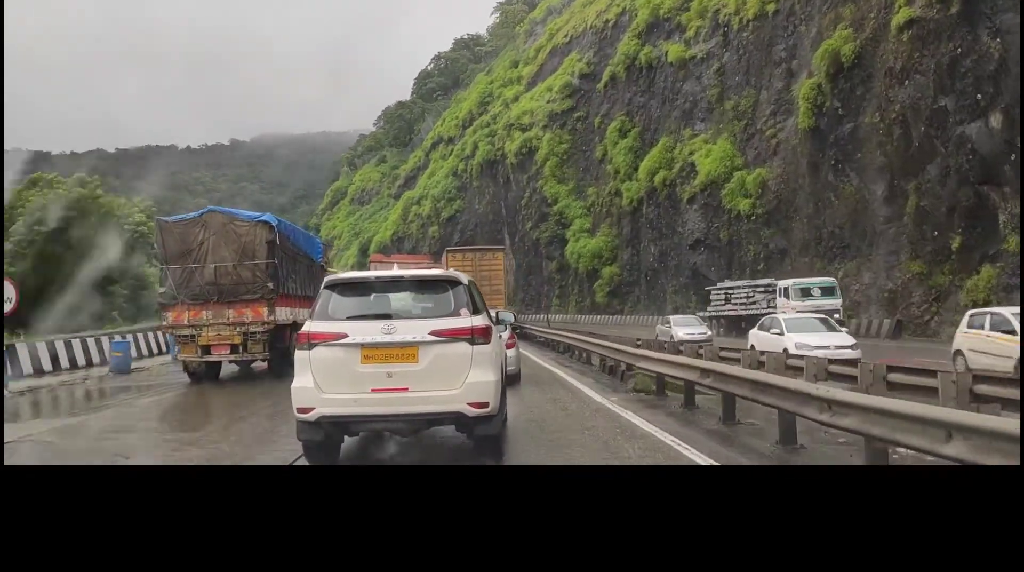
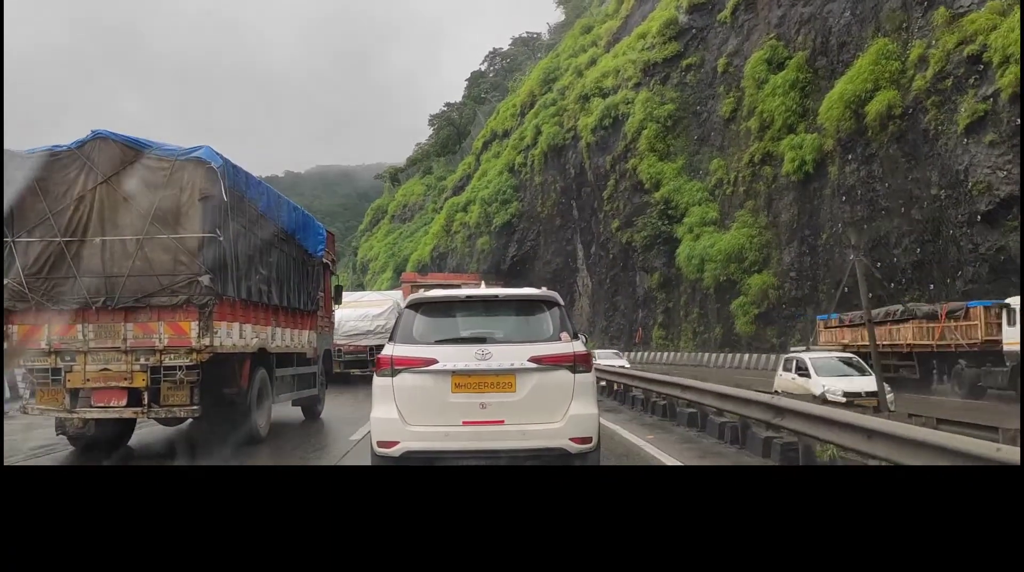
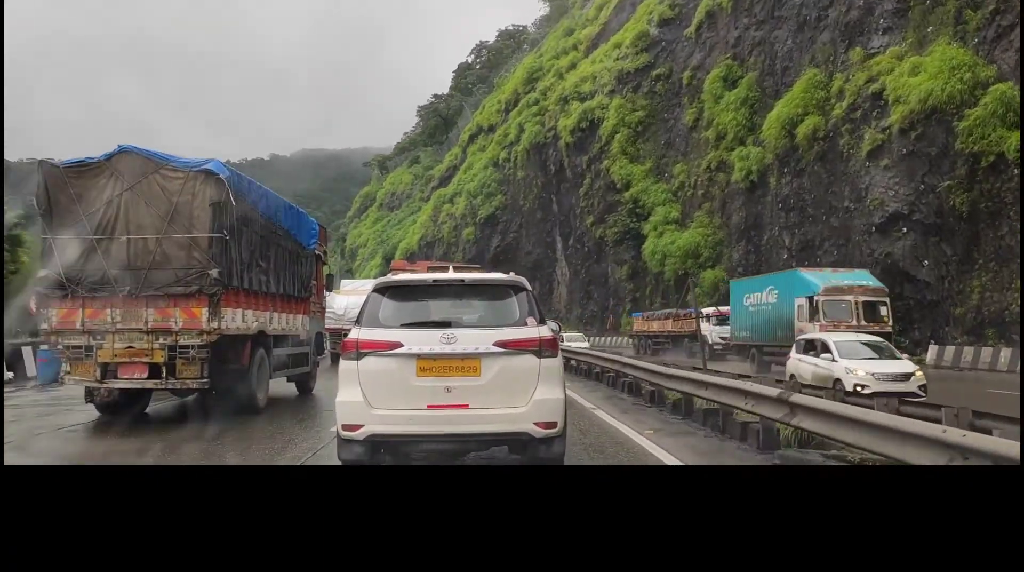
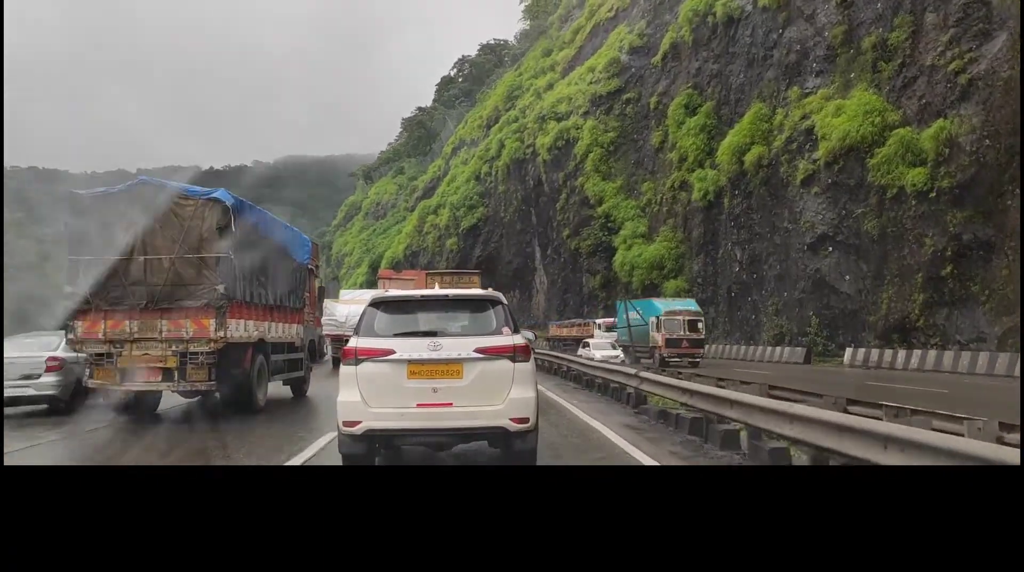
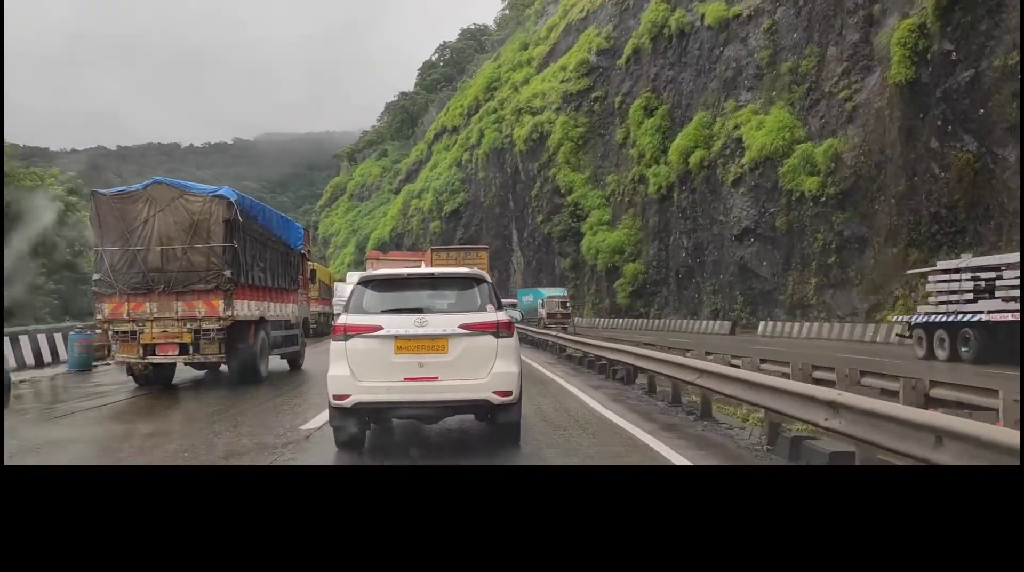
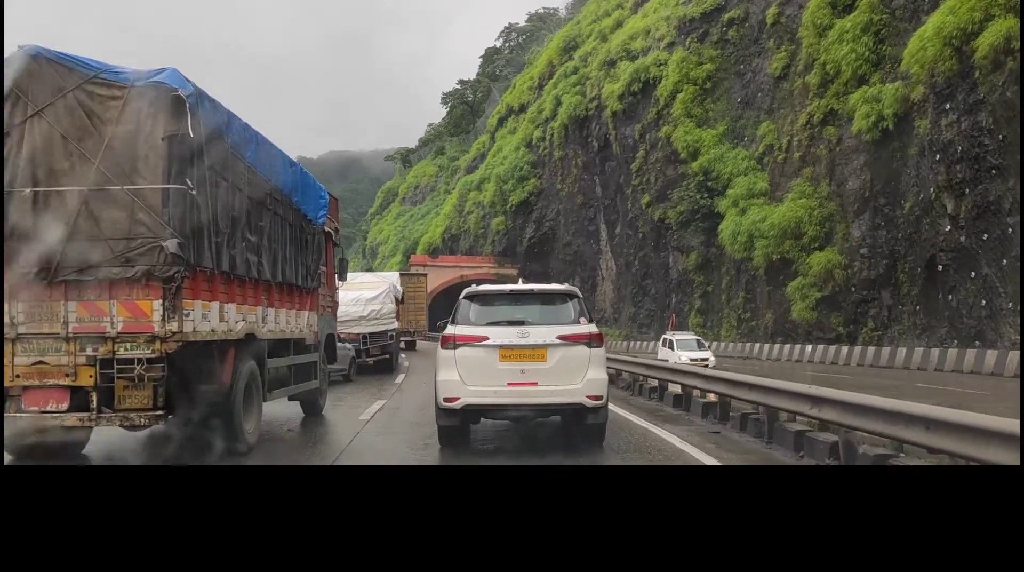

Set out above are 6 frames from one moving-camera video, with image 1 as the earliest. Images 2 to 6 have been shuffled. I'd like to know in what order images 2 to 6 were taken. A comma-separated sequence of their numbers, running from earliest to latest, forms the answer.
5, 4, 3, 2, 6
